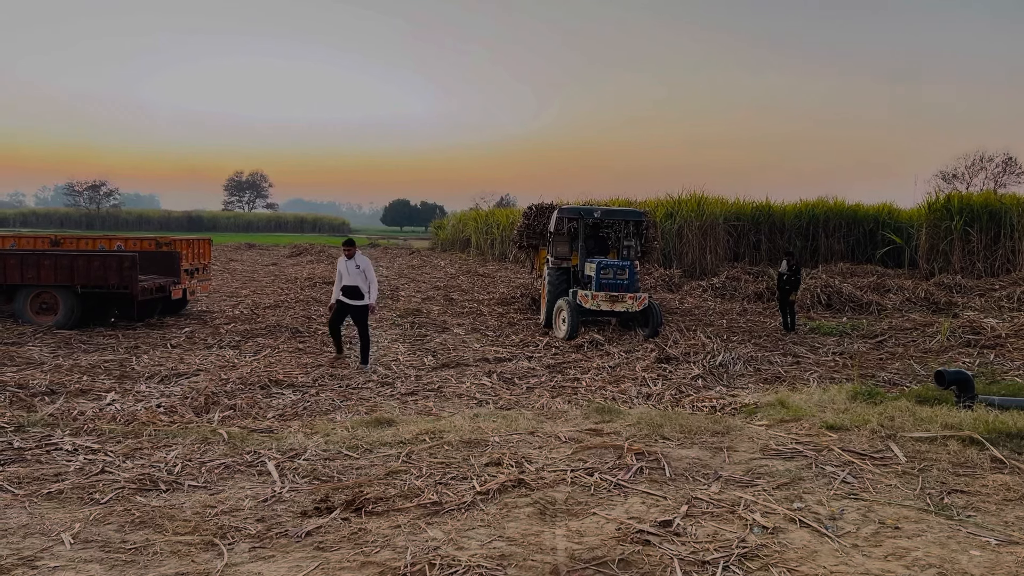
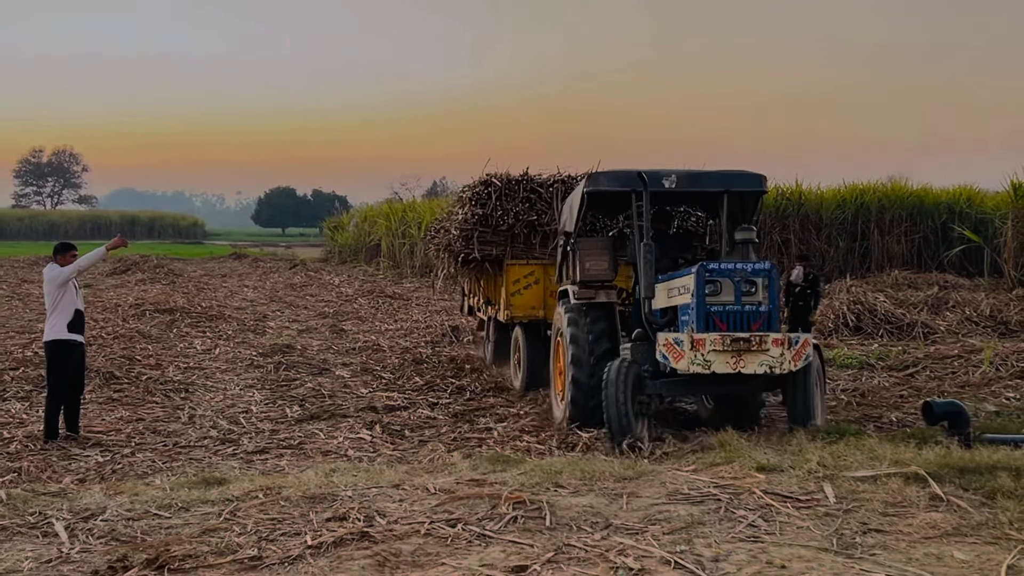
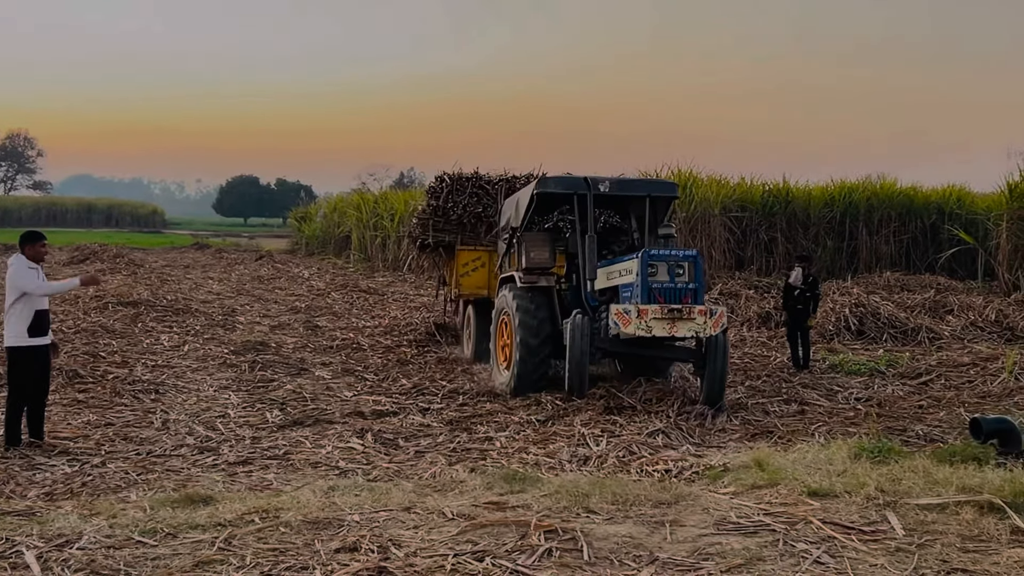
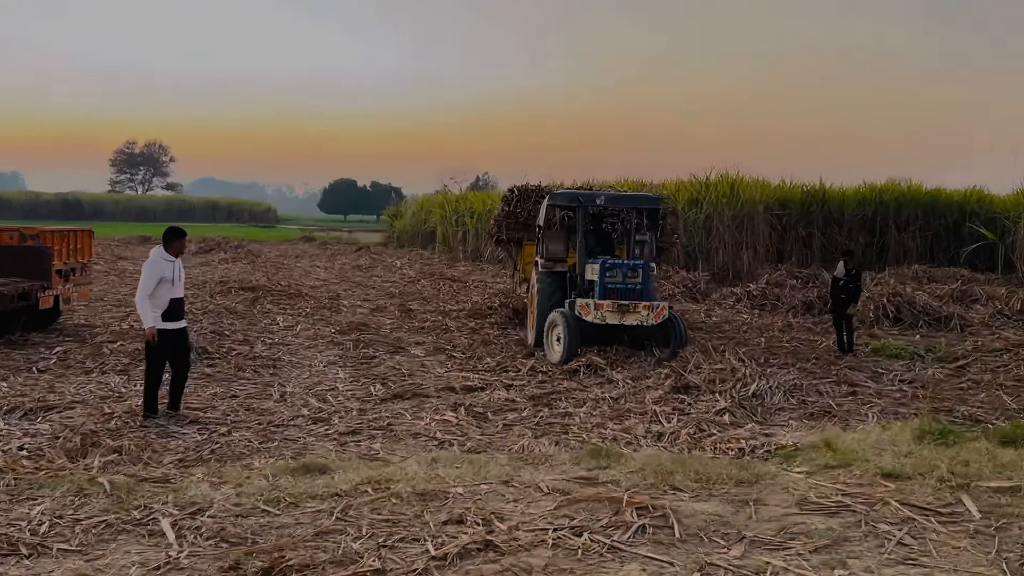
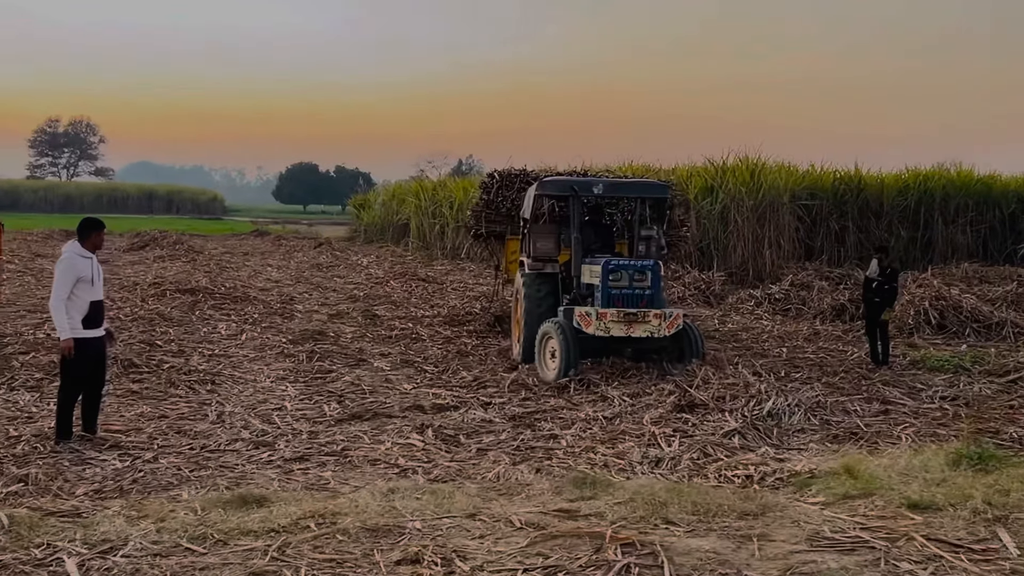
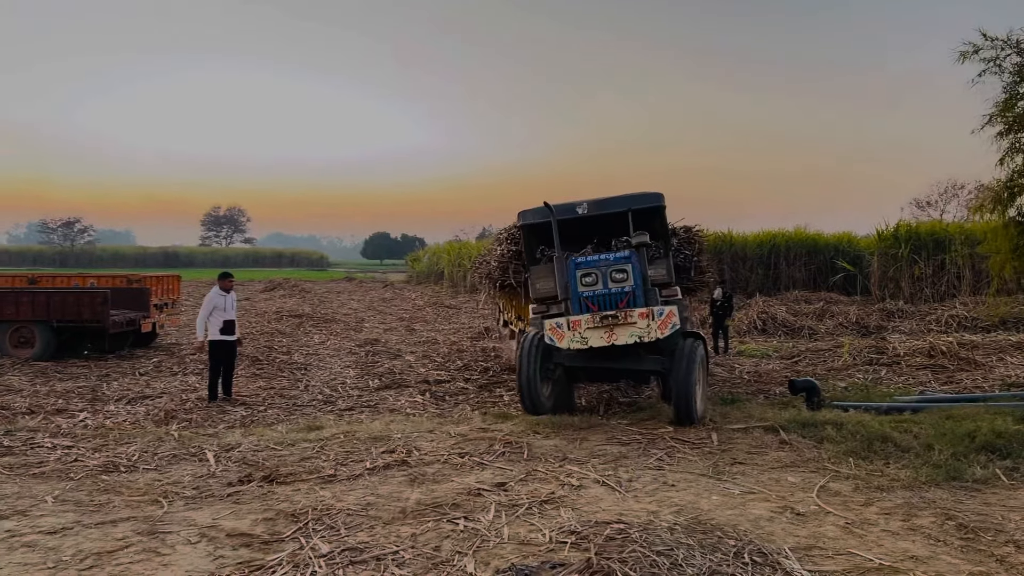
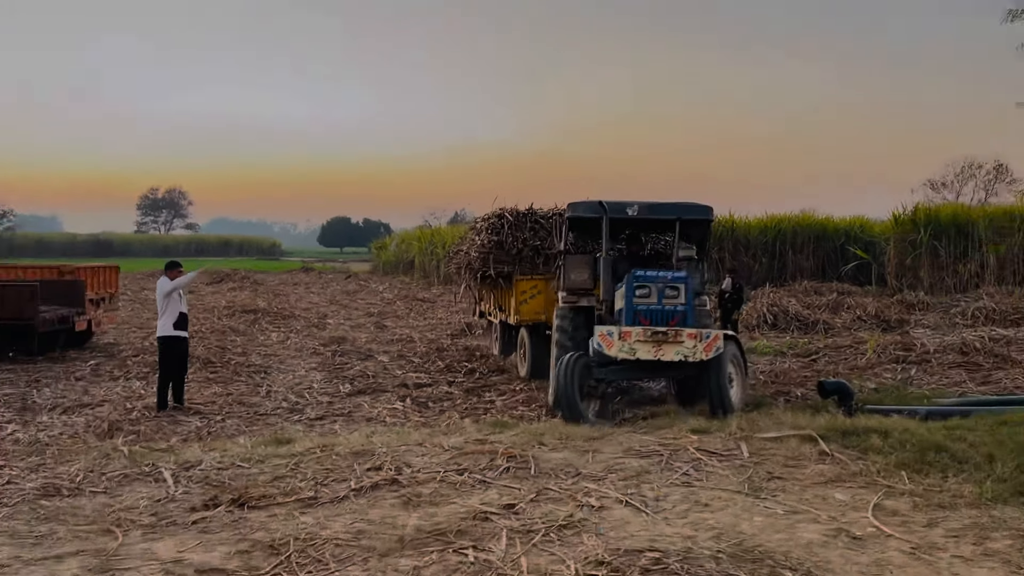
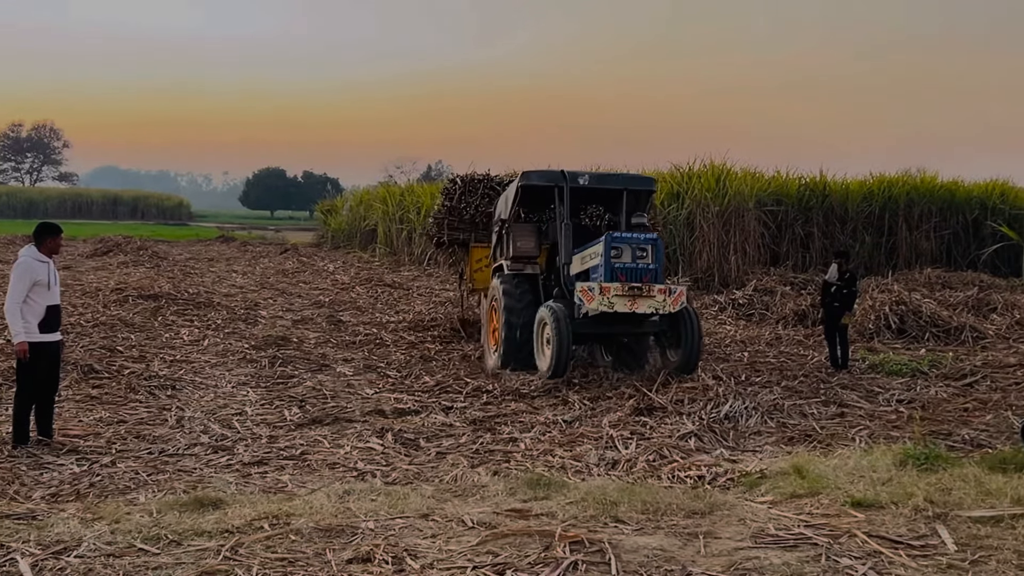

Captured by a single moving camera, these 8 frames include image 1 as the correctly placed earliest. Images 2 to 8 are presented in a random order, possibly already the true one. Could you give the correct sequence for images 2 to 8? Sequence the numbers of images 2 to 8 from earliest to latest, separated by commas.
4, 5, 8, 3, 2, 7, 6
